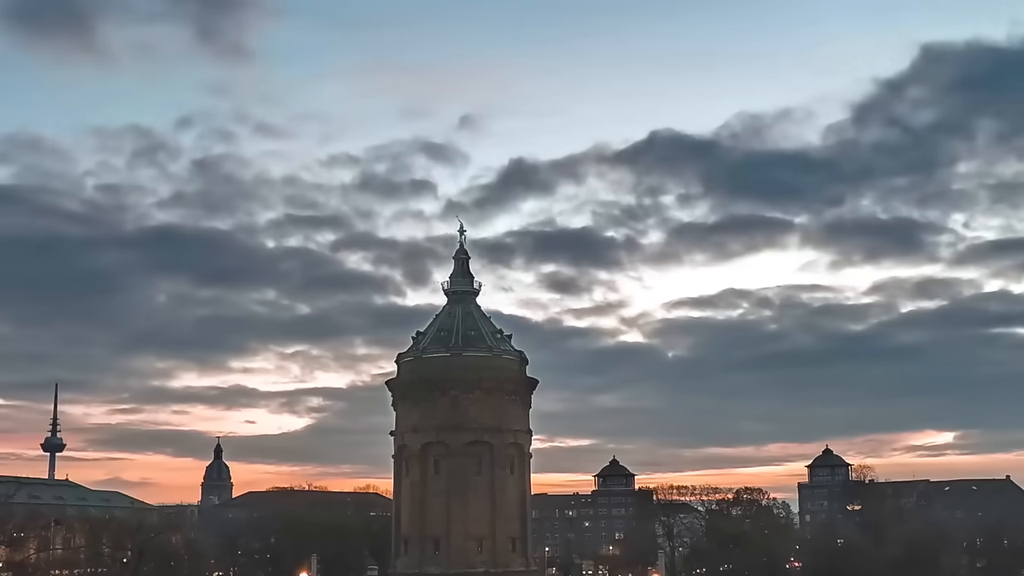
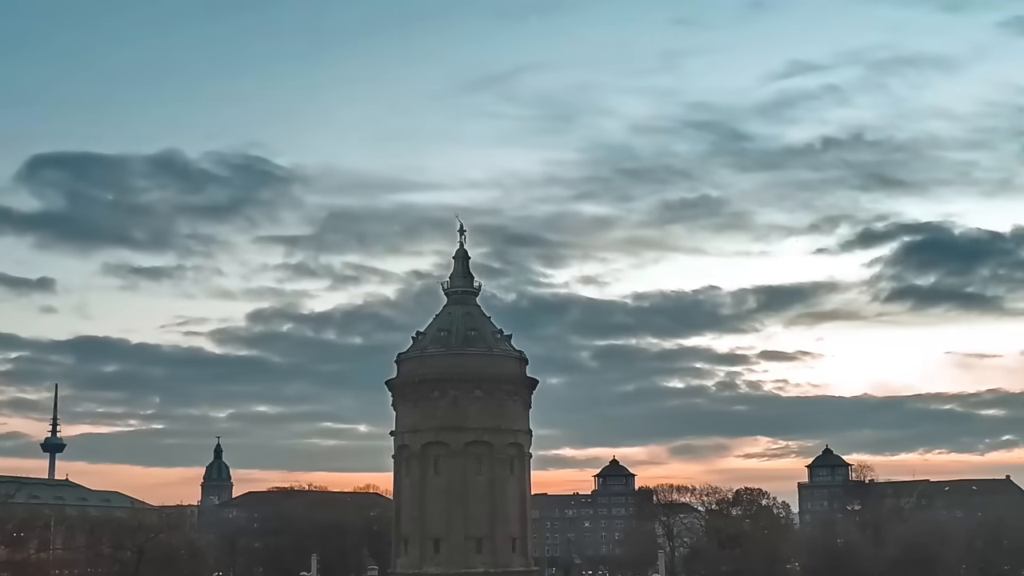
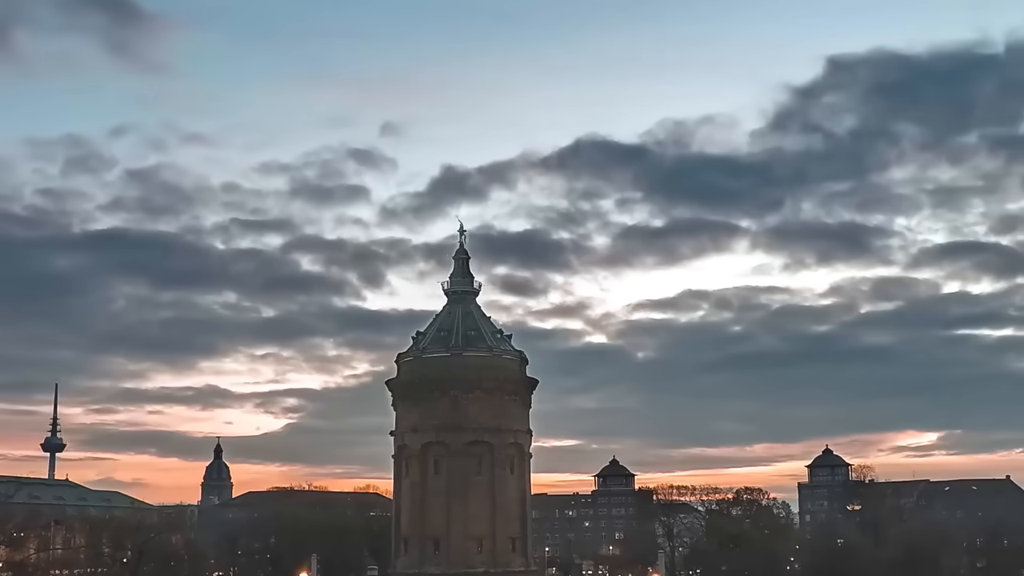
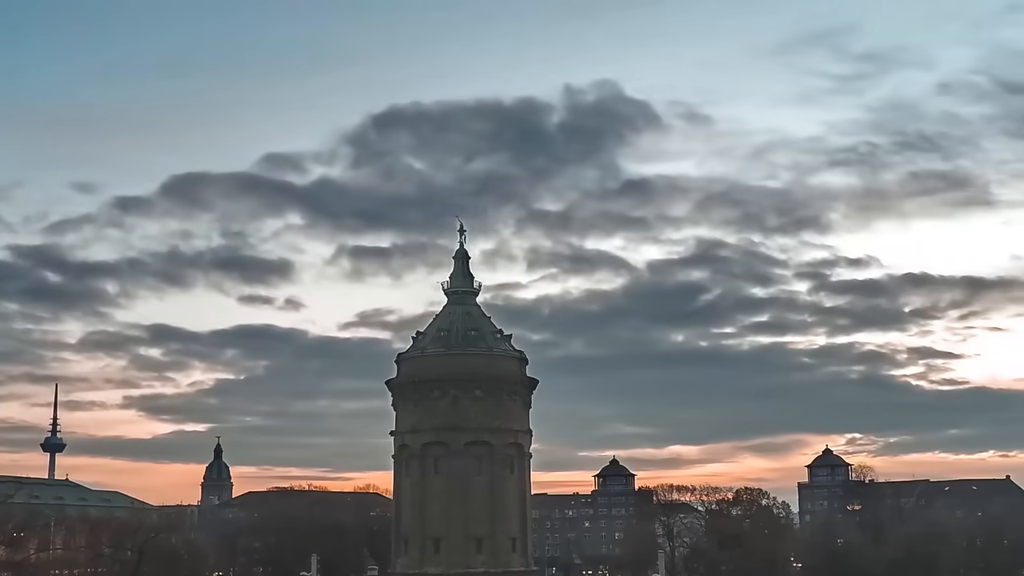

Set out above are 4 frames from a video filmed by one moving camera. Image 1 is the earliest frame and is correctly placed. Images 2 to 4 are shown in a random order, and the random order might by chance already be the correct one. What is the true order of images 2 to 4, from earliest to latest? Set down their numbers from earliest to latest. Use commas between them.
3, 4, 2
